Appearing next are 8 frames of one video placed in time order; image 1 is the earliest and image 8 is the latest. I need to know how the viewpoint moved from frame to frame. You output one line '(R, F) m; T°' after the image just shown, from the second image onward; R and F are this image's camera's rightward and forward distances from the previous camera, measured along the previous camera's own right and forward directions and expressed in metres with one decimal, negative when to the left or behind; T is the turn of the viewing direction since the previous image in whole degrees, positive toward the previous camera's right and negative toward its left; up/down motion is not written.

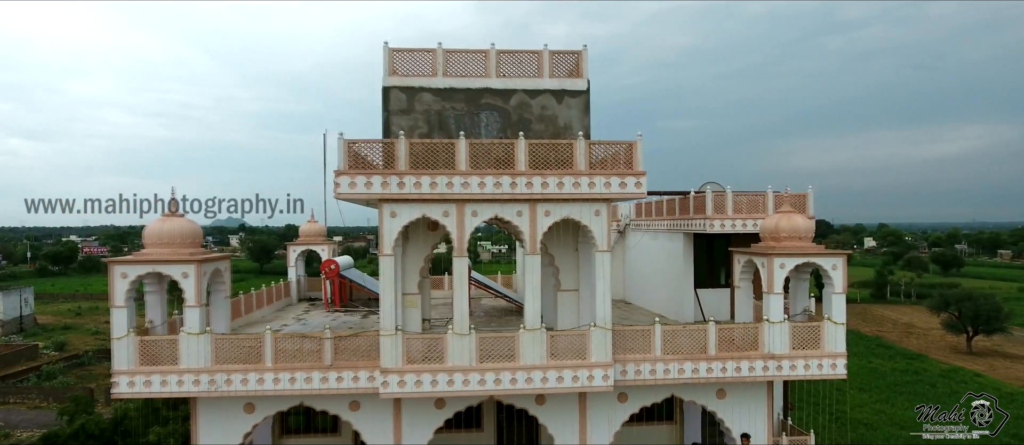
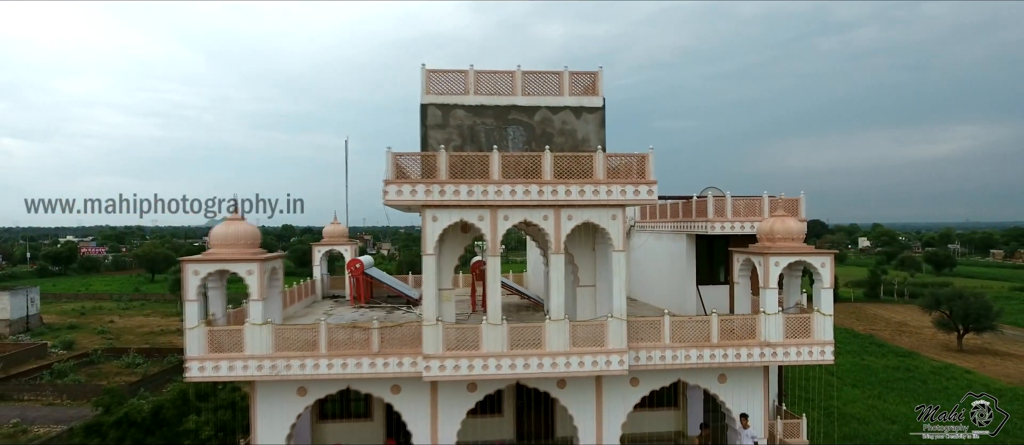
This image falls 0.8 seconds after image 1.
(-0.4, -1.0) m; 0°
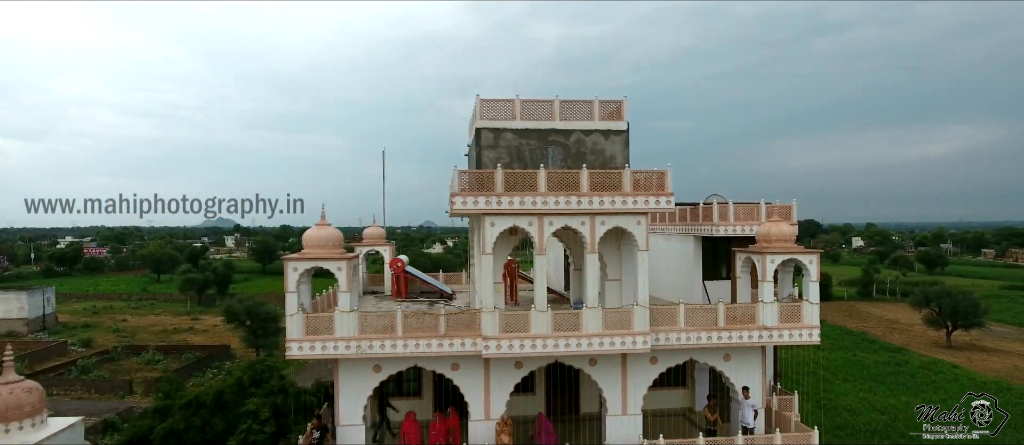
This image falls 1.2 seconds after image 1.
(-0.8, -1.8) m; 0°
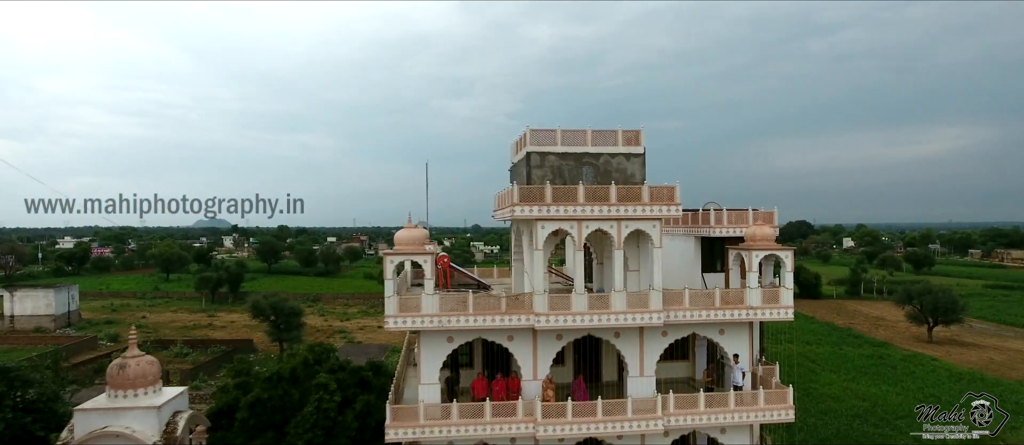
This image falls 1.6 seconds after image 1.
(-1.2, -3.1) m; +1°
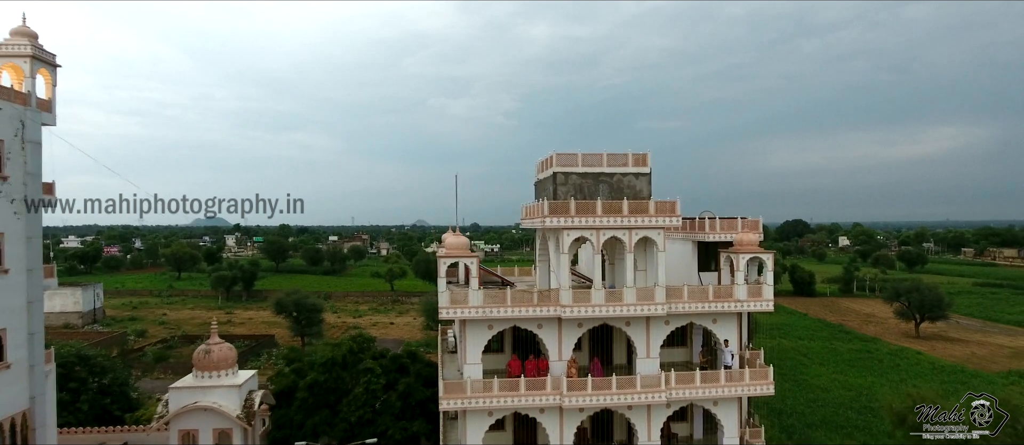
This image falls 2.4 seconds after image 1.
(-0.9, -3.0) m; 0°
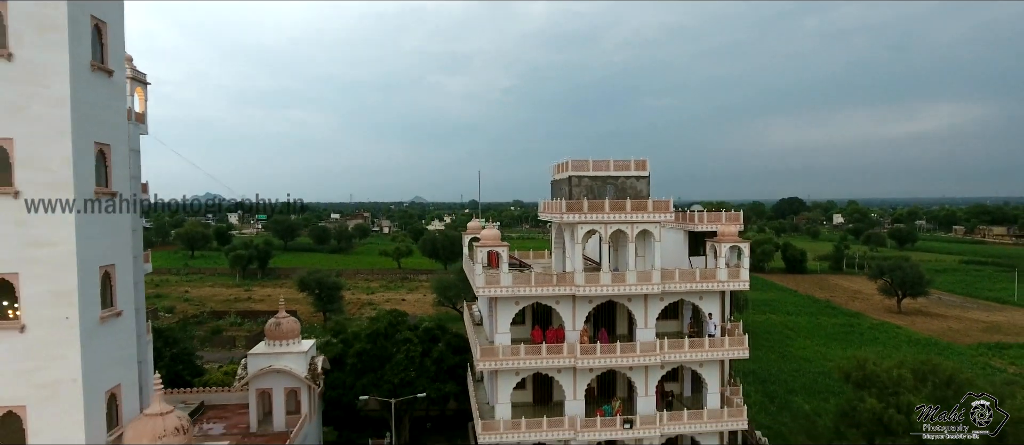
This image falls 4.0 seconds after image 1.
(-0.9, -3.6) m; 0°
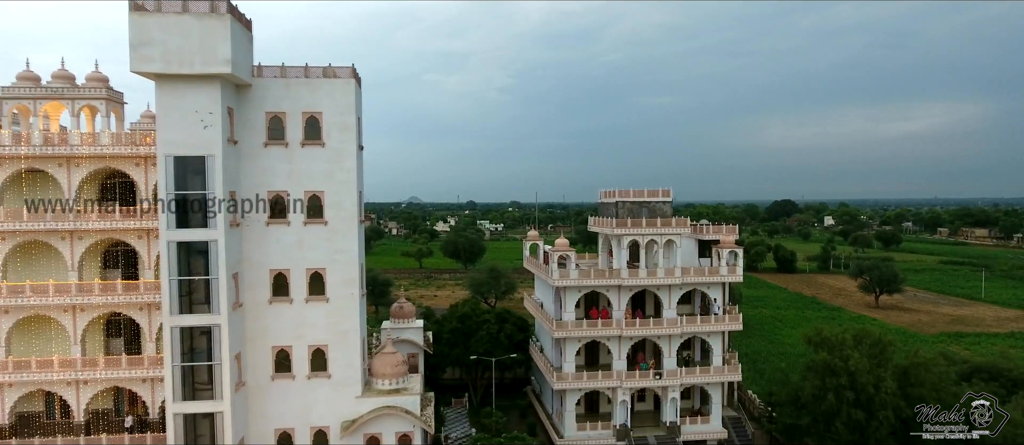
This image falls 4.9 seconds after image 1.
(-3.5, -8.6) m; 0°
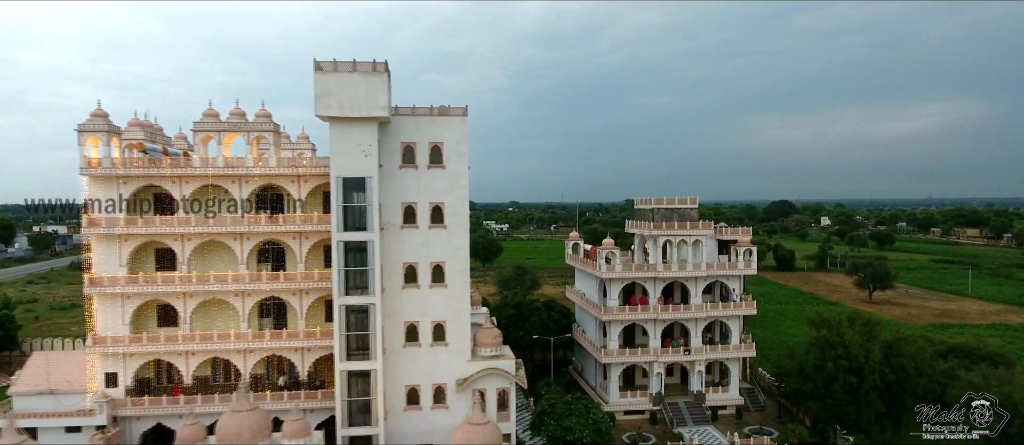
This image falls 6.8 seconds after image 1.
(-3.5, -6.1) m; 0°
